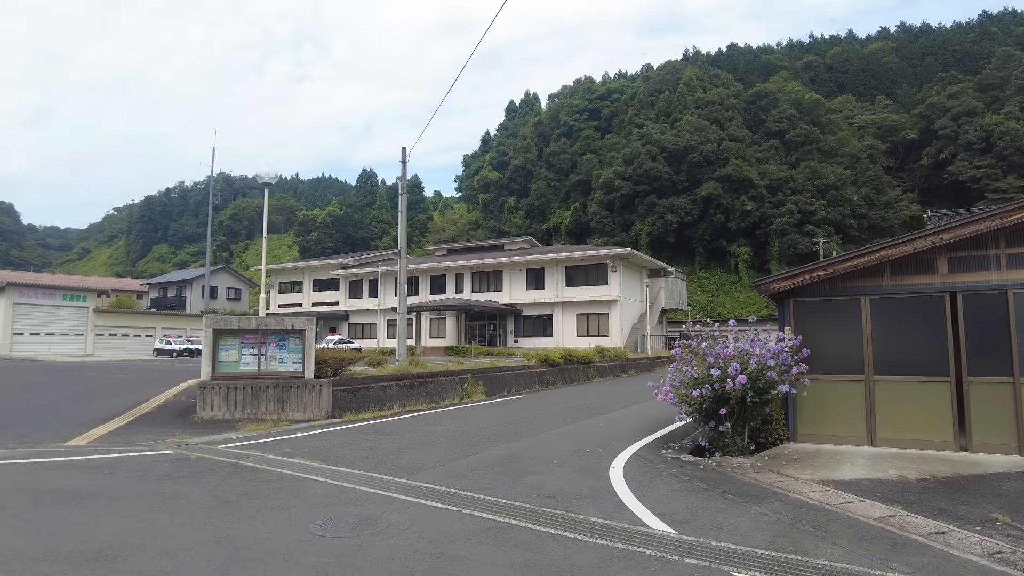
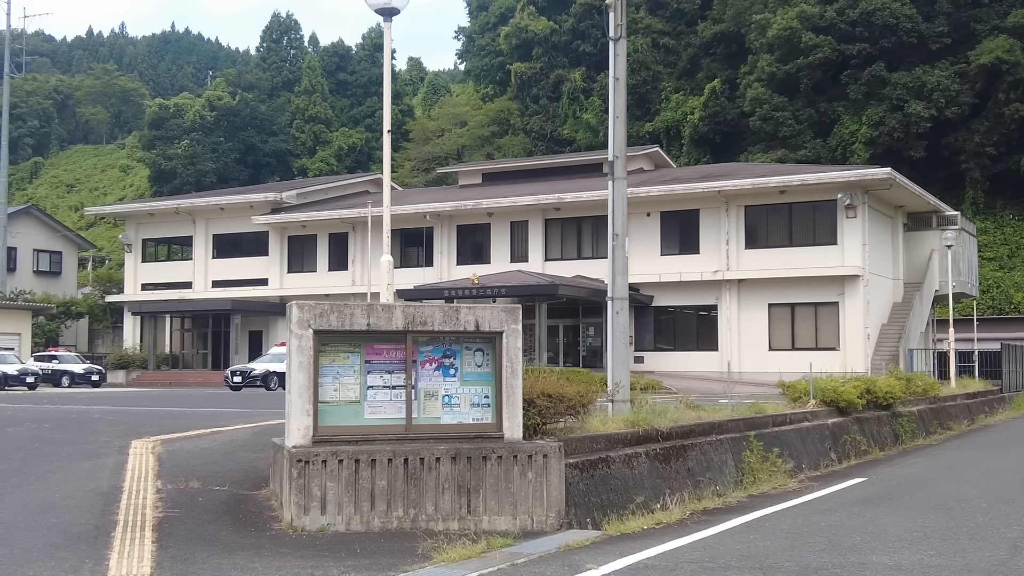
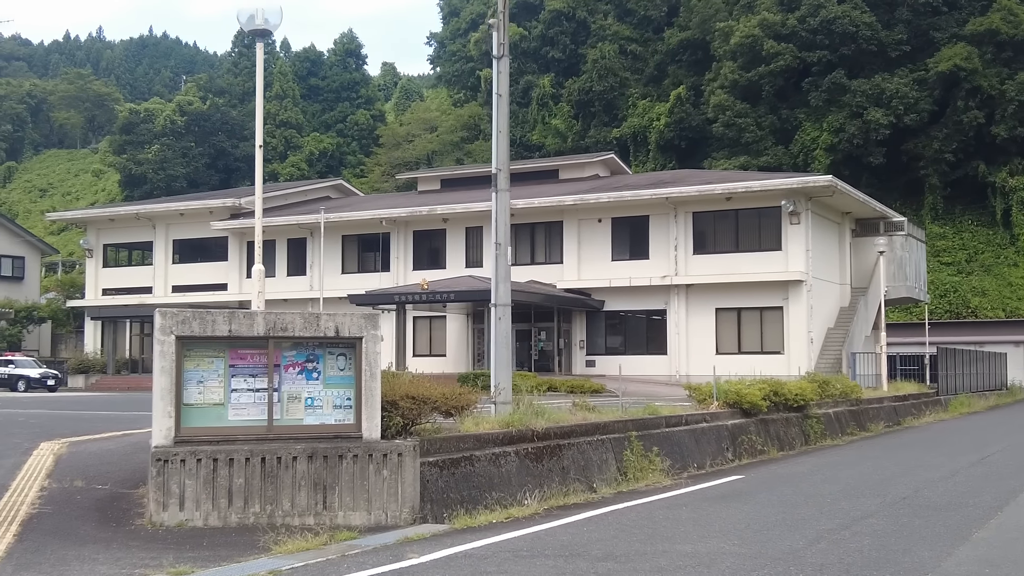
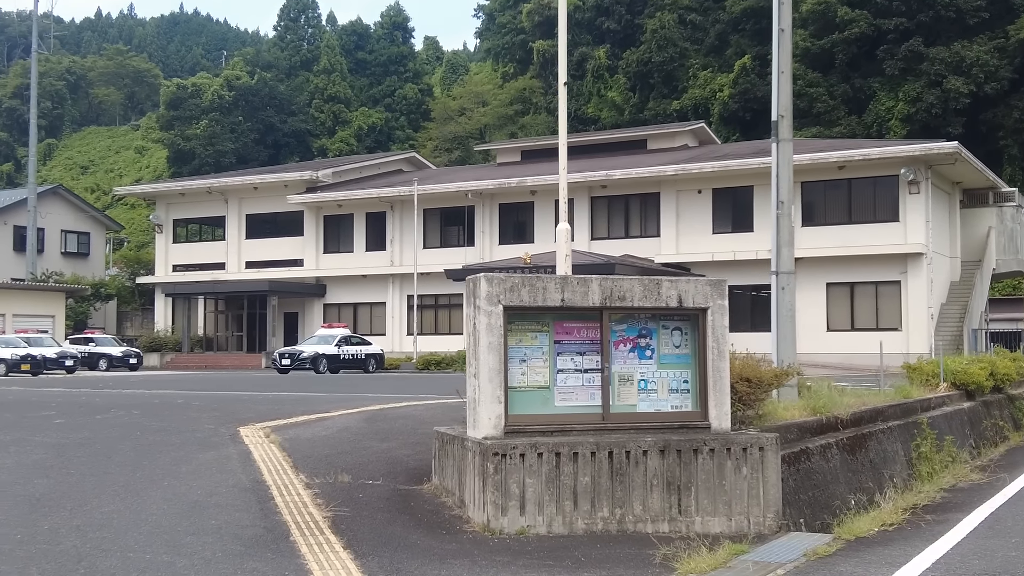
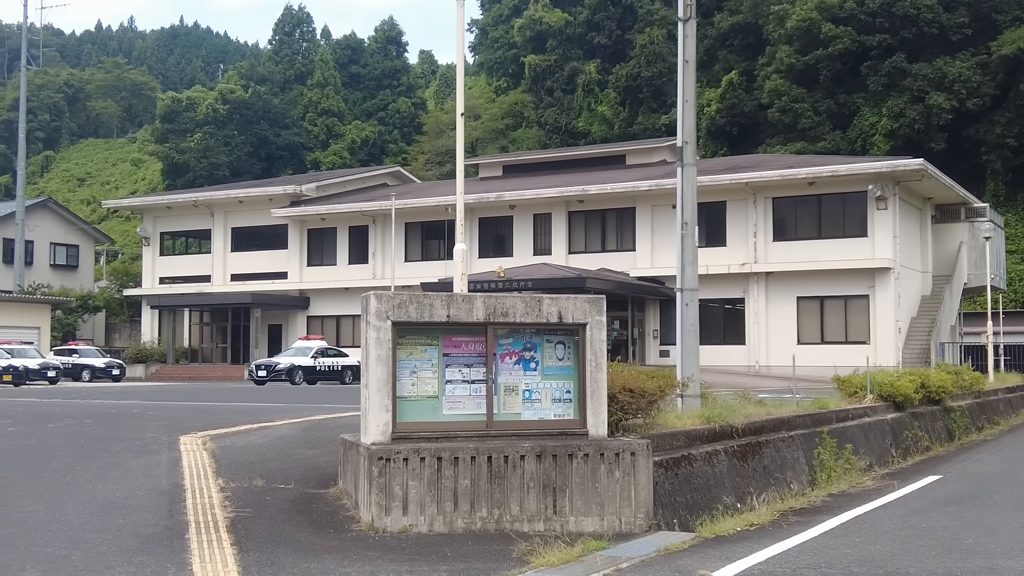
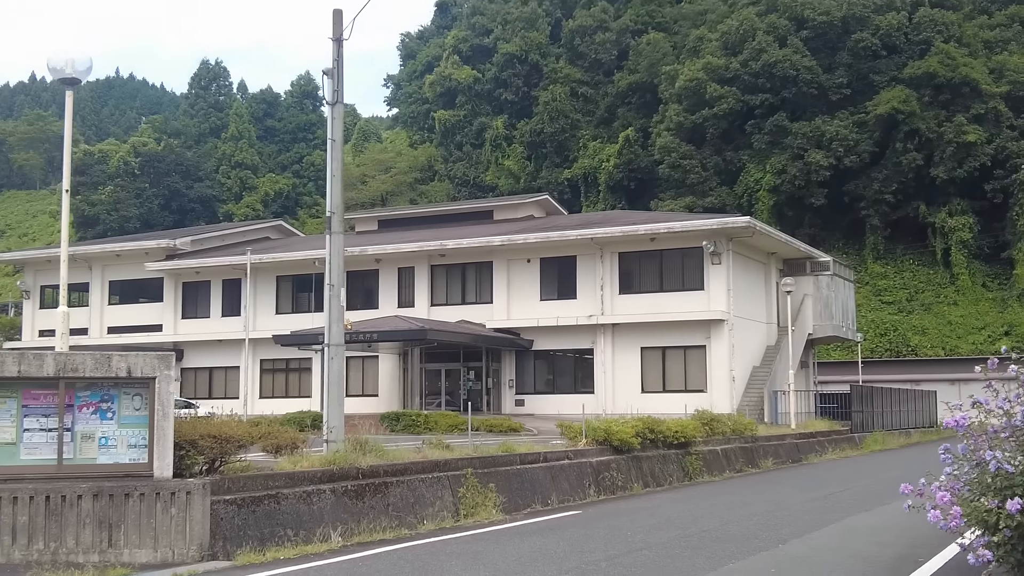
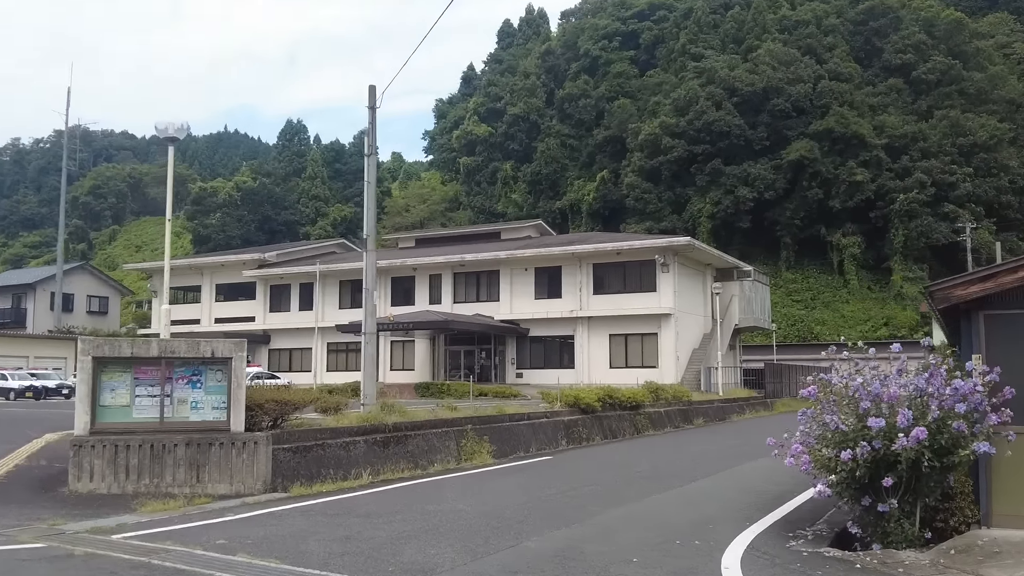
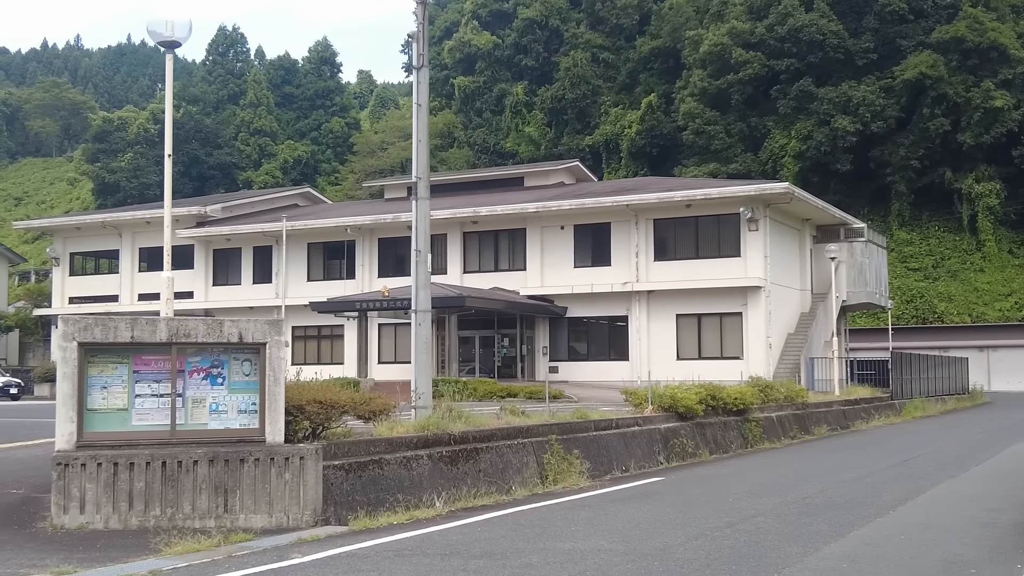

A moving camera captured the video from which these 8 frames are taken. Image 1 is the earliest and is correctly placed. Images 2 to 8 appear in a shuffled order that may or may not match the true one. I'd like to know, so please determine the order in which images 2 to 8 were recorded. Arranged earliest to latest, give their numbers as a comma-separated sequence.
7, 6, 8, 3, 2, 5, 4
